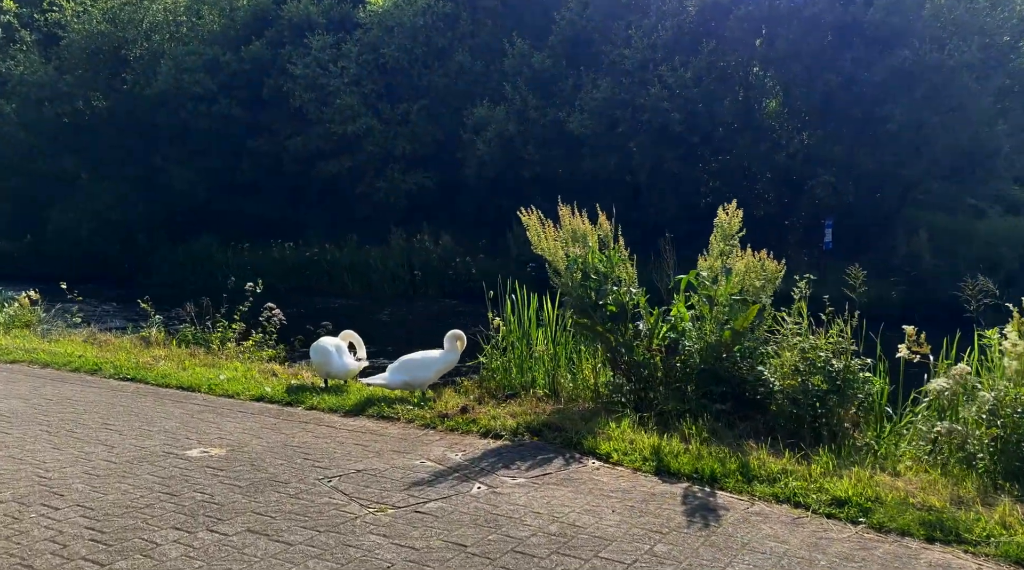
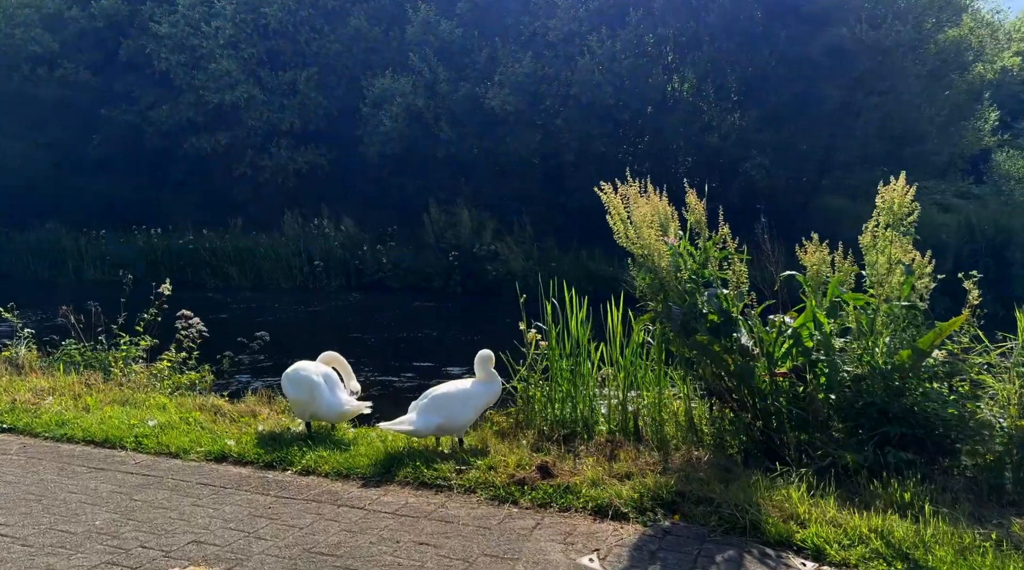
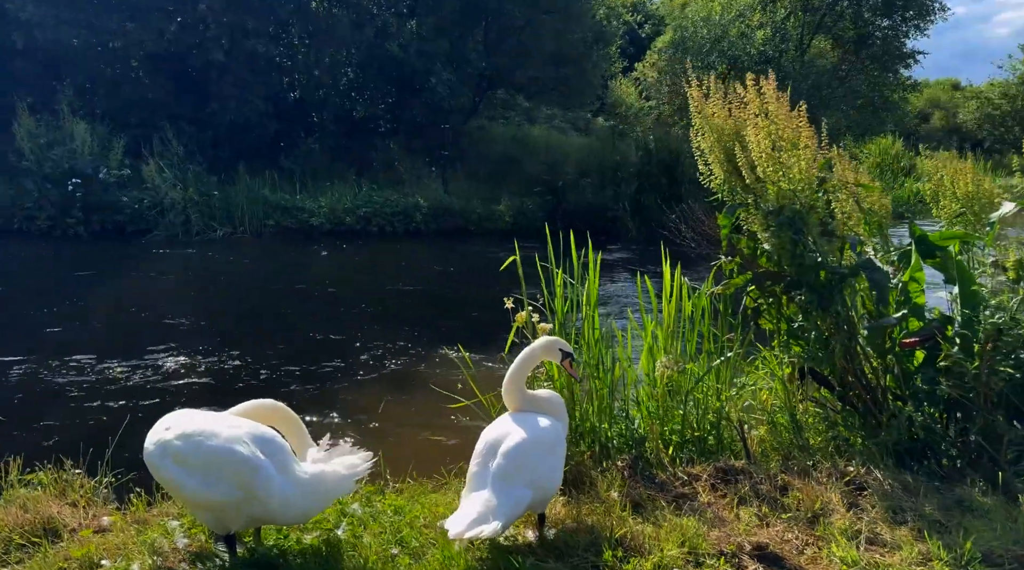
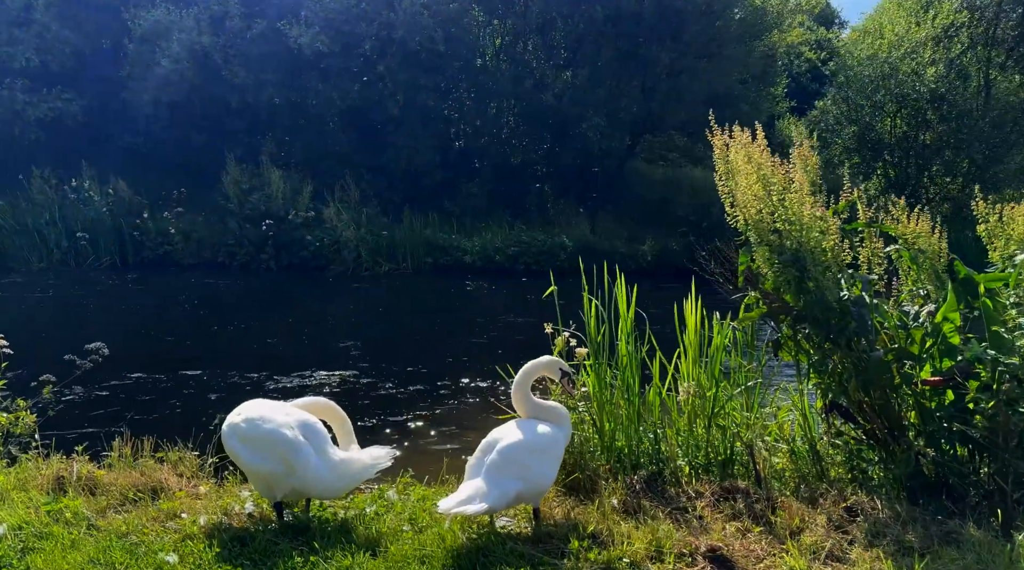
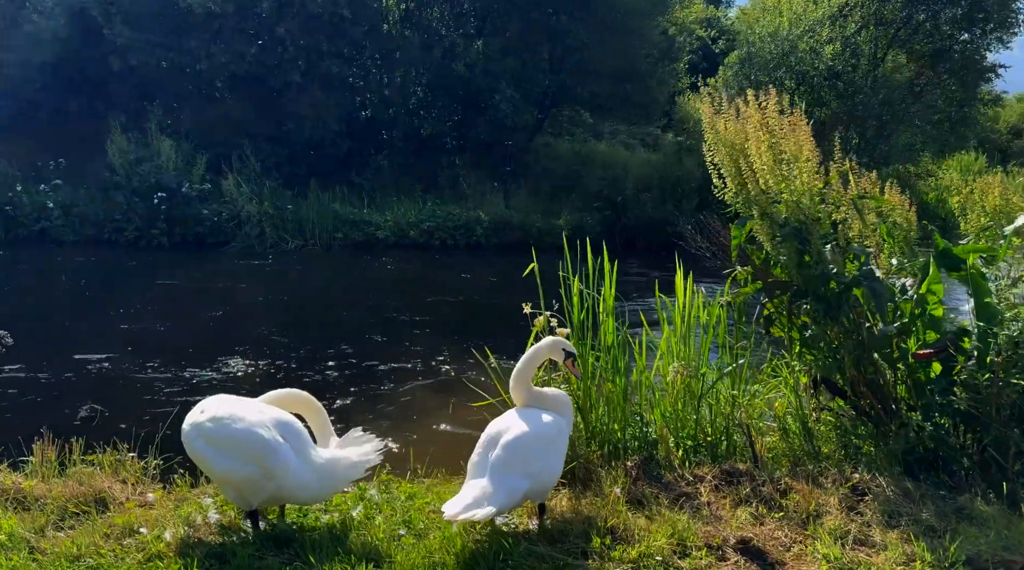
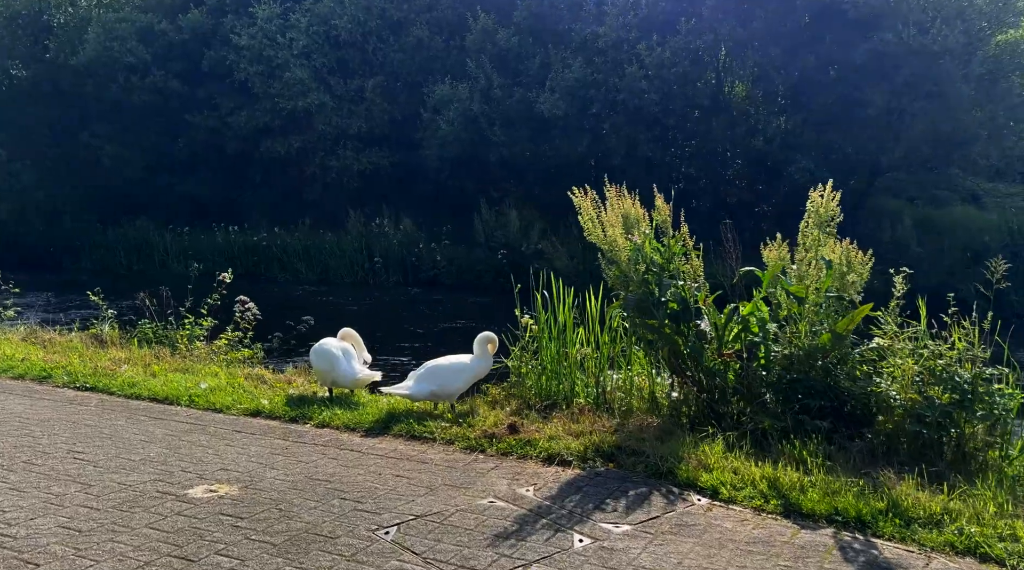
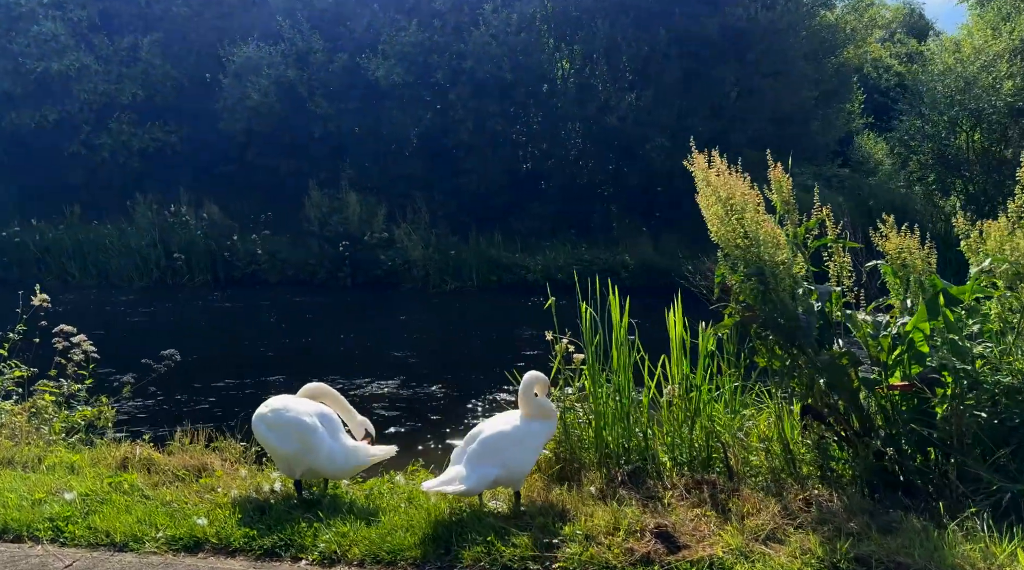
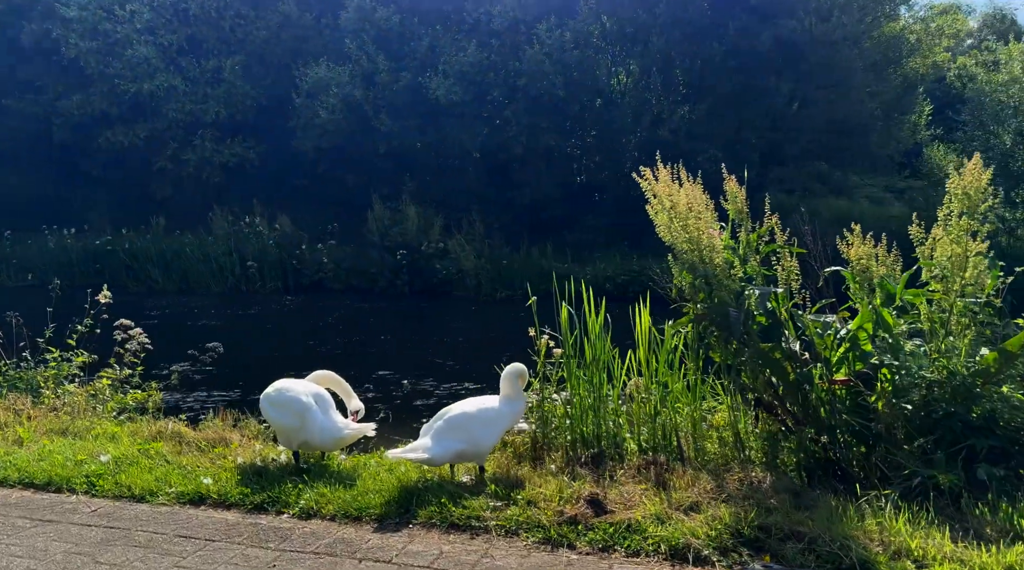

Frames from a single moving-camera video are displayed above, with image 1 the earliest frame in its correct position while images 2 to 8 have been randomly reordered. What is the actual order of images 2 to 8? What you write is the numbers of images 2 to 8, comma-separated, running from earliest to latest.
6, 2, 8, 7, 4, 5, 3
